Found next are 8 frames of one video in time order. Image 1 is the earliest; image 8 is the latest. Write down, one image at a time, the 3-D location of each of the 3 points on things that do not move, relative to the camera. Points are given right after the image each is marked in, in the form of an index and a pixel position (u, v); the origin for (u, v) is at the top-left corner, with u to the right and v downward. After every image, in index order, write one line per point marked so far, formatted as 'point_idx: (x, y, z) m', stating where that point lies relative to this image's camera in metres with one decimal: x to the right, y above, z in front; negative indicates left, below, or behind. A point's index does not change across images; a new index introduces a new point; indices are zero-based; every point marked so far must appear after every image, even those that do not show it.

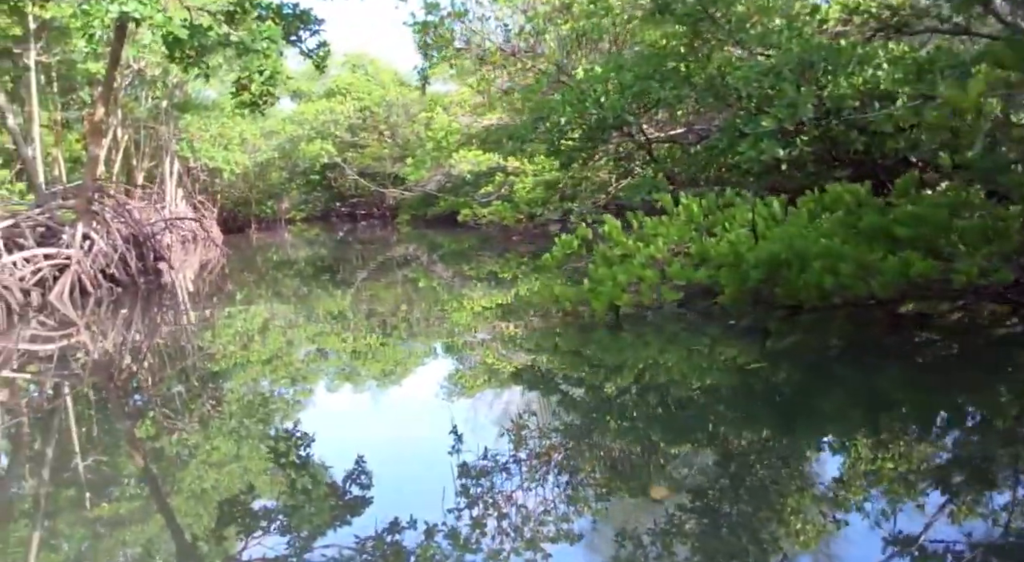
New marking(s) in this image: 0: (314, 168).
0: (-3.4, +2.0, +17.5) m
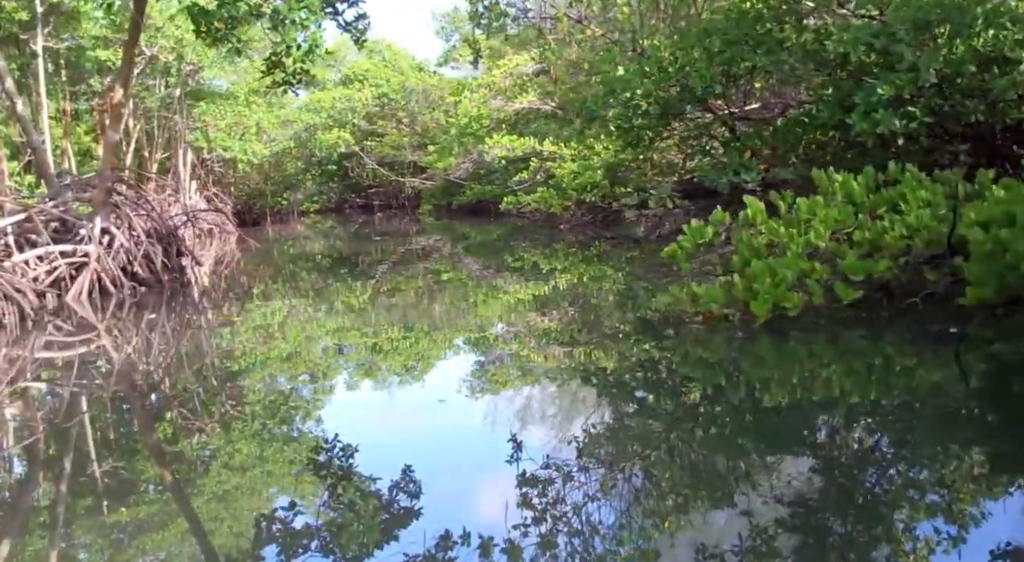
0: (-3.1, +2.1, +17.2) m
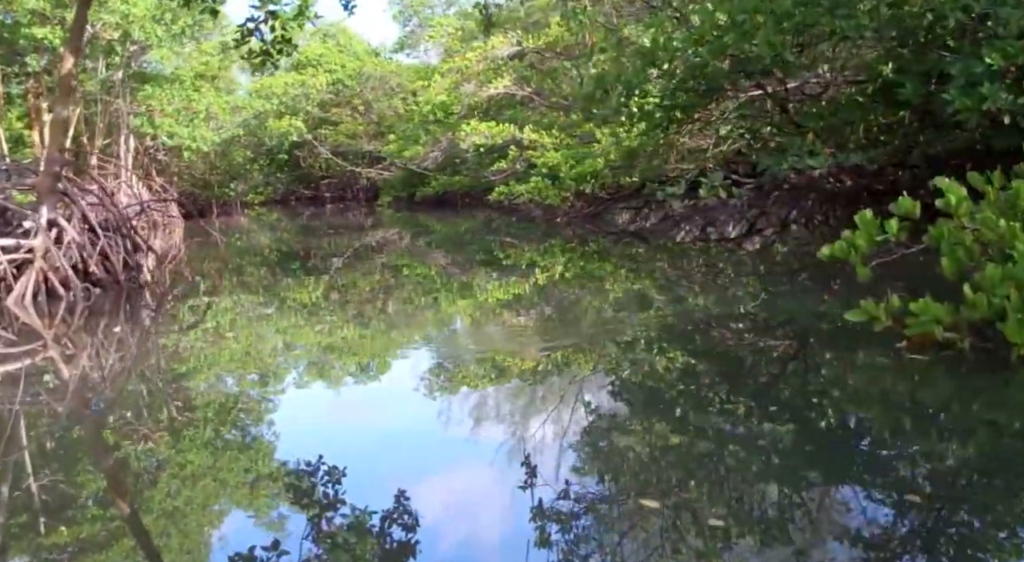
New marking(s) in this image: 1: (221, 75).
0: (-3.9, +2.2, +16.5) m
1: (-4.1, +2.9, +14.0) m
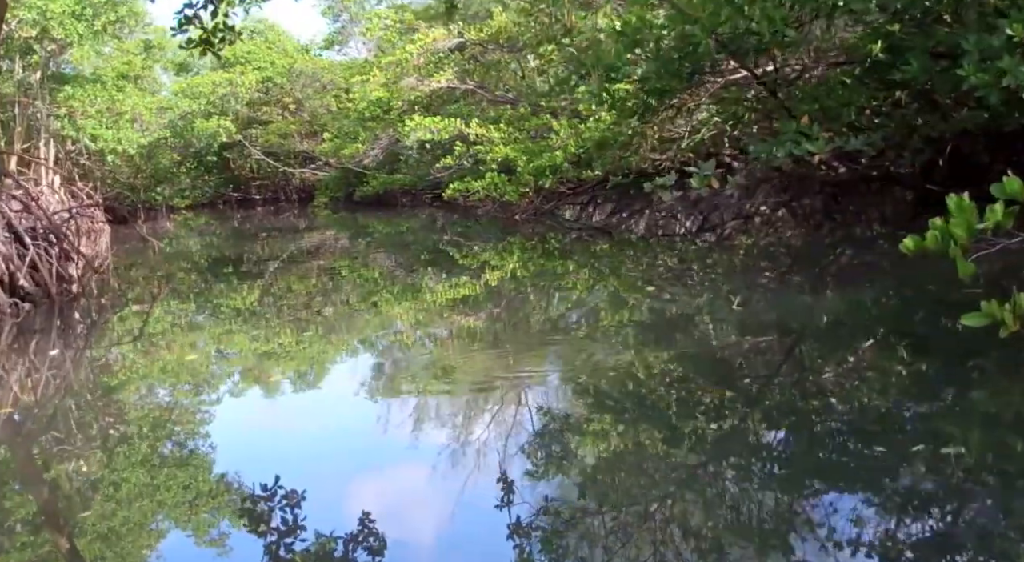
0: (-4.9, +2.1, +16.0) m
1: (-5.0, +2.8, +13.5) m
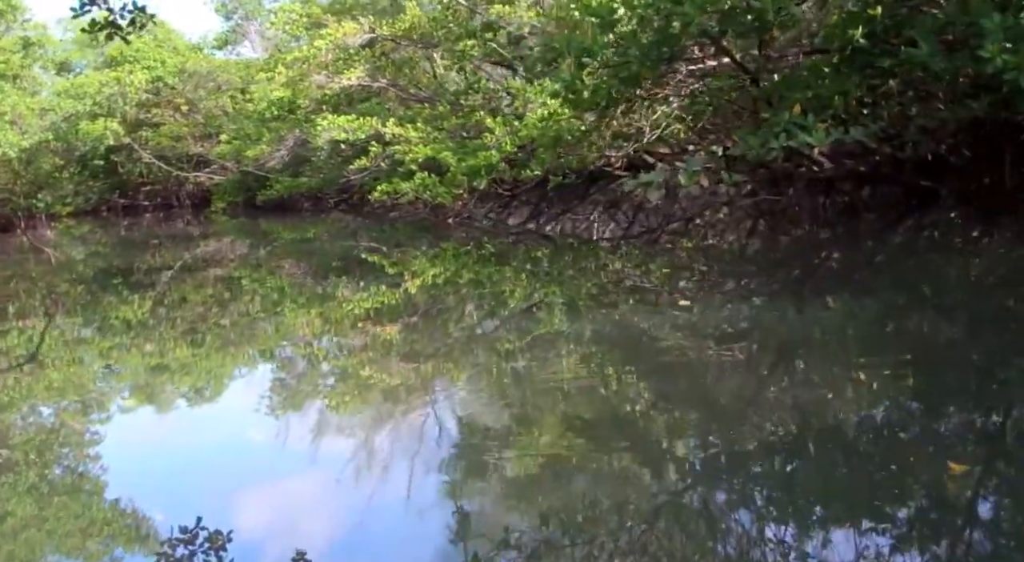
0: (-6.4, +1.9, +15.2) m
1: (-6.3, +2.7, +12.6) m
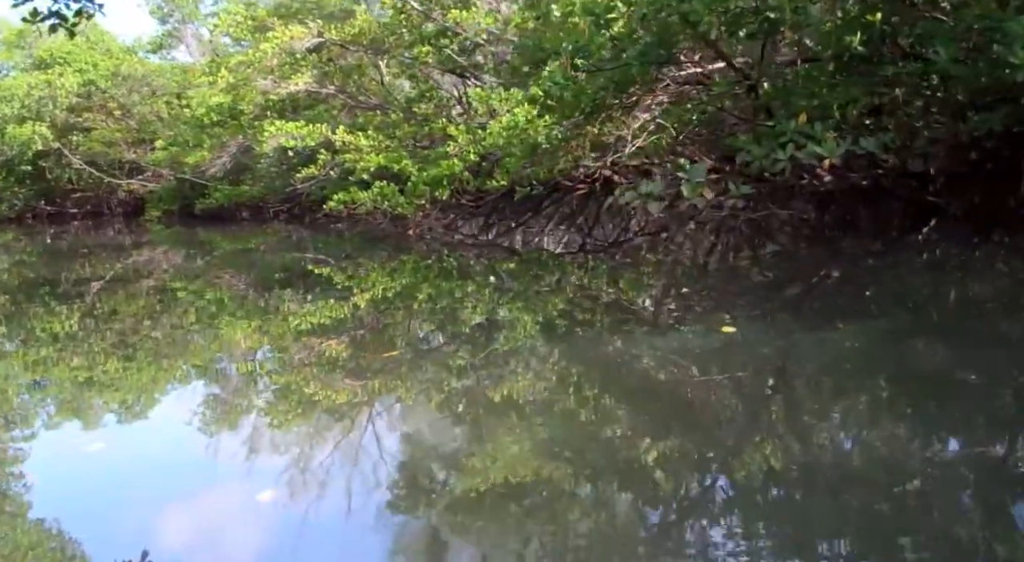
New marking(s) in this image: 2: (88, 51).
0: (-7.3, +1.8, +14.6) m
1: (-7.0, +2.5, +12.0) m
2: (-6.1, +3.3, +14.1) m
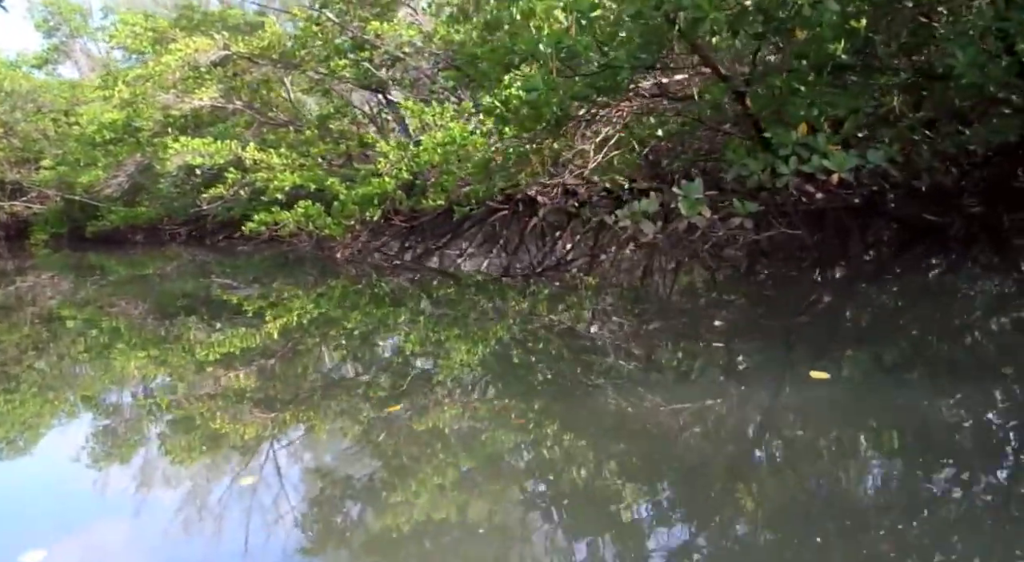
0: (-8.6, +1.4, +13.5) m
1: (-8.0, +2.2, +11.1) m
2: (-7.4, +2.9, +13.3) m
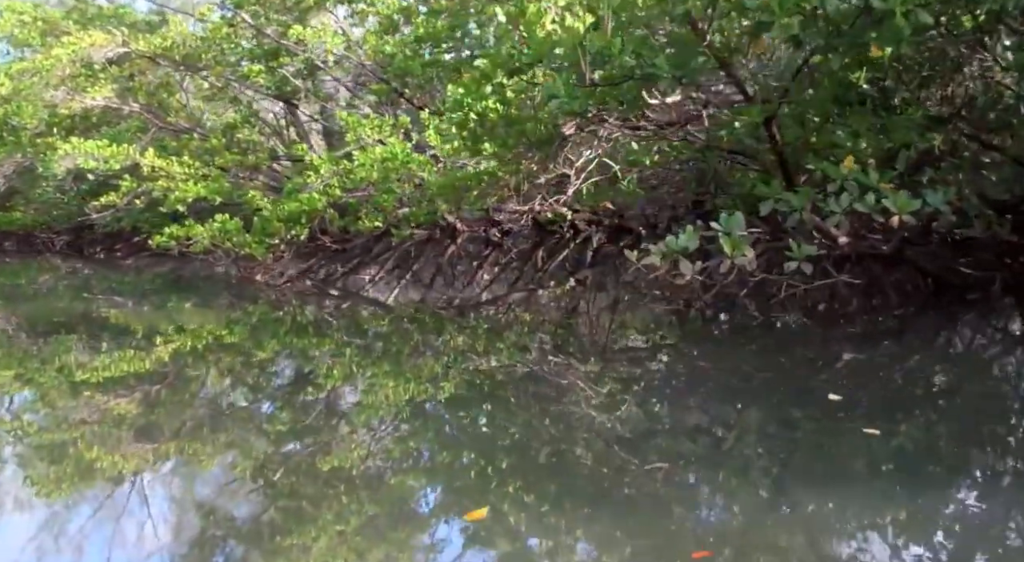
0: (-9.8, +1.4, +12.2) m
1: (-9.0, +2.2, +9.8) m
2: (-8.6, +2.9, +12.1) m
